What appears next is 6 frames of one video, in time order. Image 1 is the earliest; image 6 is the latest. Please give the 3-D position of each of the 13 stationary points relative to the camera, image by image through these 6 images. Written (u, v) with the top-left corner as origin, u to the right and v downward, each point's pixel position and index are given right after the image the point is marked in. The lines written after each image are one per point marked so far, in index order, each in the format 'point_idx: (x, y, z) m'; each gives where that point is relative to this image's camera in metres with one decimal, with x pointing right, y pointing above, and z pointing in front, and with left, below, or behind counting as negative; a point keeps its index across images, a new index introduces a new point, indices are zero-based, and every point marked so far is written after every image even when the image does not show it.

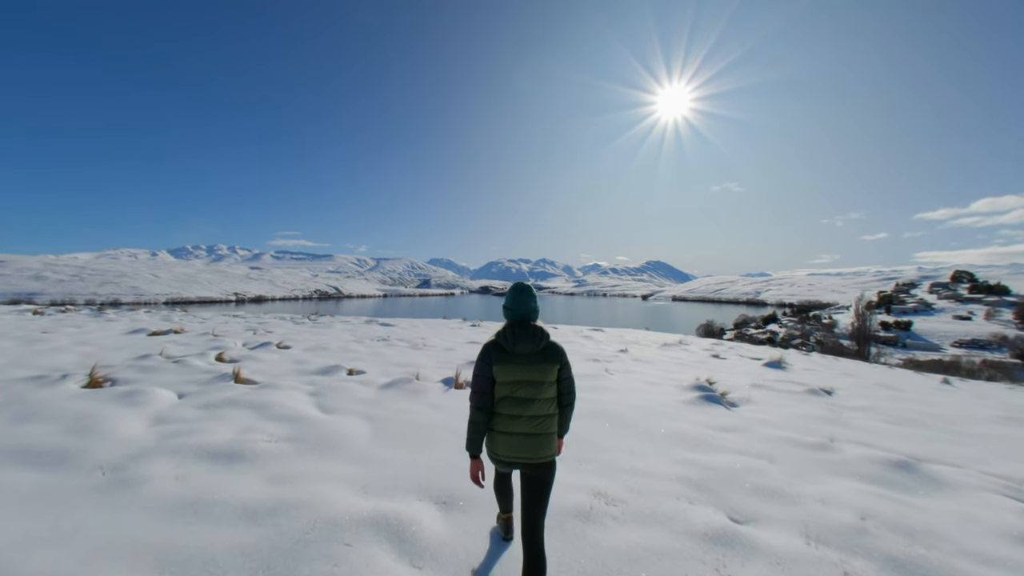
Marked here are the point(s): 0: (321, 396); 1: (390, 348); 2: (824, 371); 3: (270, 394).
0: (-2.9, -1.7, +5.9) m
1: (-3.4, -1.7, +10.7) m
2: (+9.5, -2.5, +11.7) m
3: (-3.6, -1.6, +5.7) m
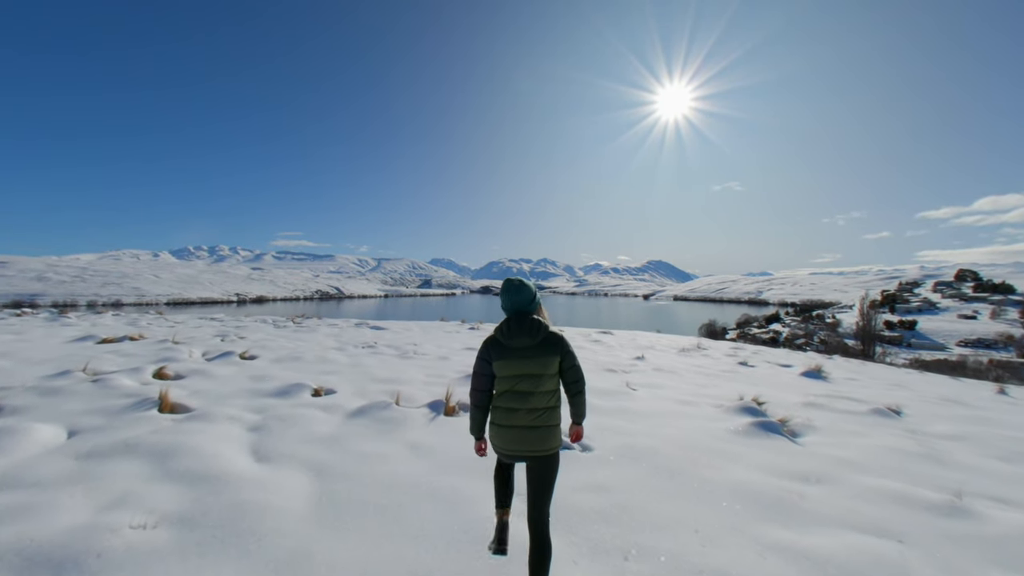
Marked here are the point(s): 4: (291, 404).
0: (-2.8, -1.7, +4.4) m
1: (-3.4, -1.7, +9.3) m
2: (+9.5, -2.5, +10.3) m
3: (-3.5, -1.6, +4.2) m
4: (-3.1, -1.6, +5.4) m
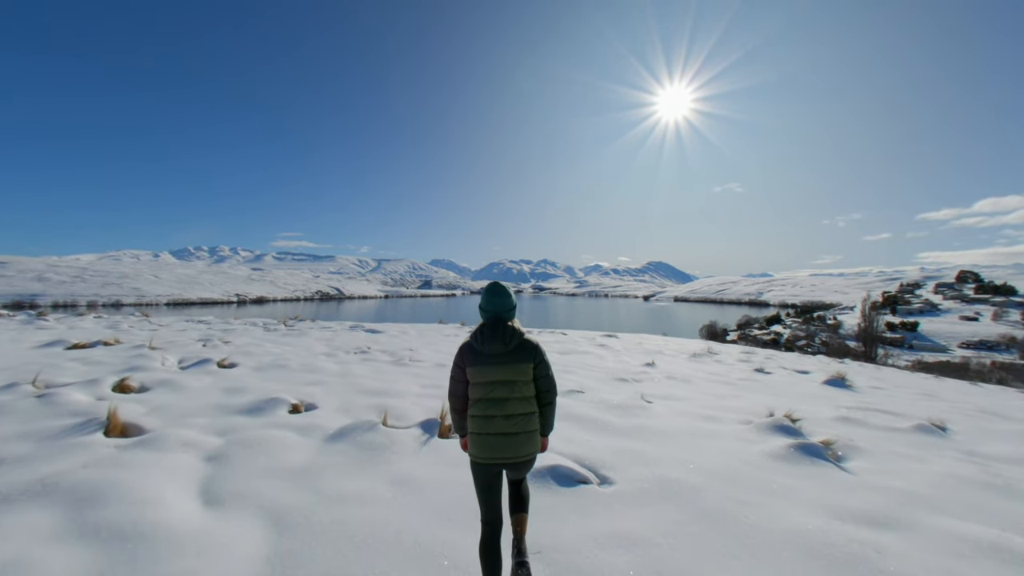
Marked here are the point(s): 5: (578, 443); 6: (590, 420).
0: (-2.8, -1.7, +3.7) m
1: (-3.3, -1.7, +8.6) m
2: (+9.6, -2.6, +9.6) m
3: (-3.5, -1.6, +3.5) m
4: (-3.1, -1.7, +4.7) m
5: (+0.8, -1.9, +4.7) m
6: (+1.1, -1.9, +5.6) m
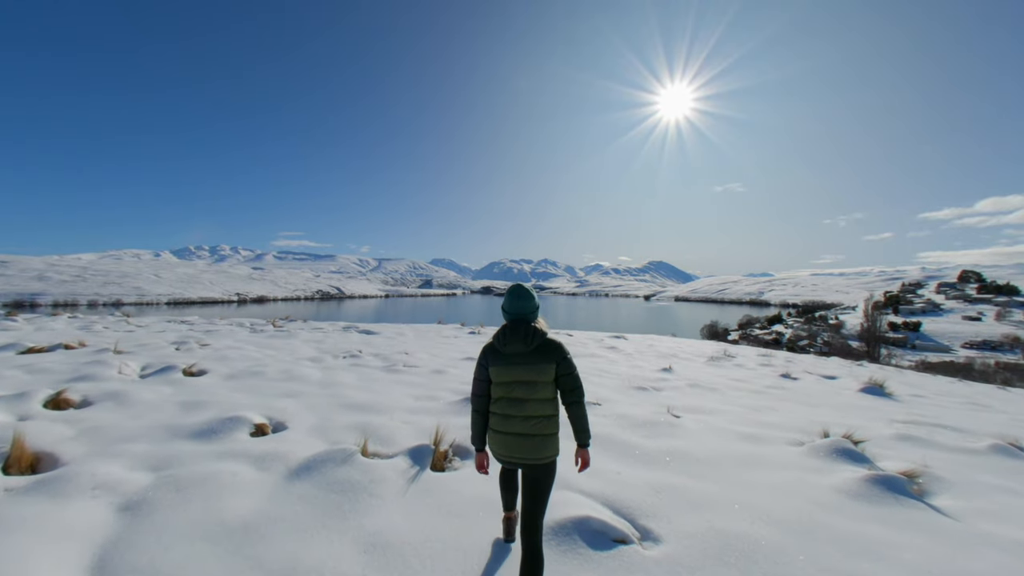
0: (-2.7, -1.6, +2.8) m
1: (-3.2, -1.7, +7.7) m
2: (+9.7, -2.5, +8.6) m
3: (-3.4, -1.6, +2.6) m
4: (-3.0, -1.6, +3.8) m
5: (+0.9, -1.9, +3.8) m
6: (+1.2, -1.9, +4.7) m
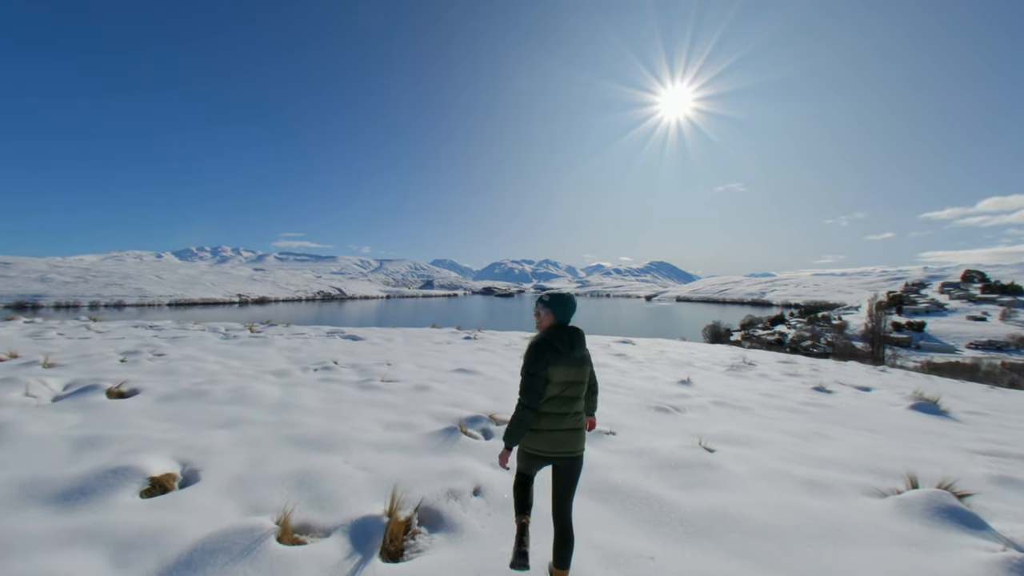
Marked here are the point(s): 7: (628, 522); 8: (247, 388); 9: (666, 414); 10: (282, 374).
0: (-2.8, -1.7, +1.6) m
1: (-3.3, -1.7, +6.5) m
2: (+9.6, -2.5, +7.4) m
3: (-3.5, -1.6, +1.4) m
4: (-3.1, -1.6, +2.6) m
5: (+0.8, -1.9, +2.6) m
6: (+1.1, -1.9, +3.5) m
7: (+1.0, -1.9, +3.2) m
8: (-4.4, -1.7, +6.4) m
9: (+2.5, -2.0, +6.2) m
10: (-4.5, -1.7, +7.6) m
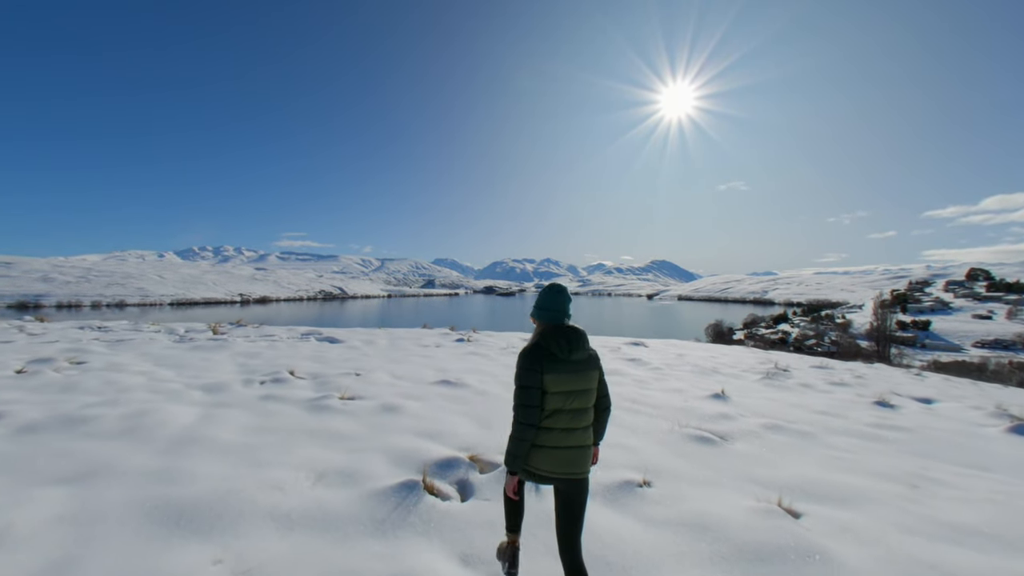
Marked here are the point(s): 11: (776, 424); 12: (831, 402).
0: (-2.9, -1.6, +0.1) m
1: (-3.4, -1.6, +5.0) m
2: (+9.5, -2.4, +5.8) m
3: (-3.6, -1.5, -0.1) m
4: (-3.2, -1.5, +1.1) m
5: (+0.7, -1.8, +1.0) m
6: (+1.1, -1.8, +2.0) m
7: (+0.9, -1.8, +1.7) m
8: (-4.5, -1.5, +4.9) m
9: (+2.4, -1.9, +4.6) m
10: (-4.6, -1.6, +6.0) m
11: (+3.9, -2.0, +5.7) m
12: (+6.2, -2.2, +7.5) m
